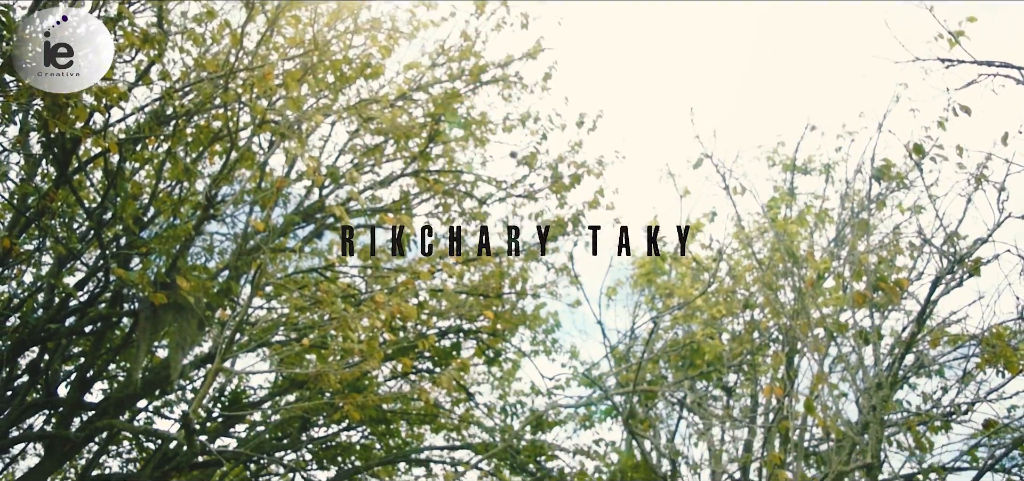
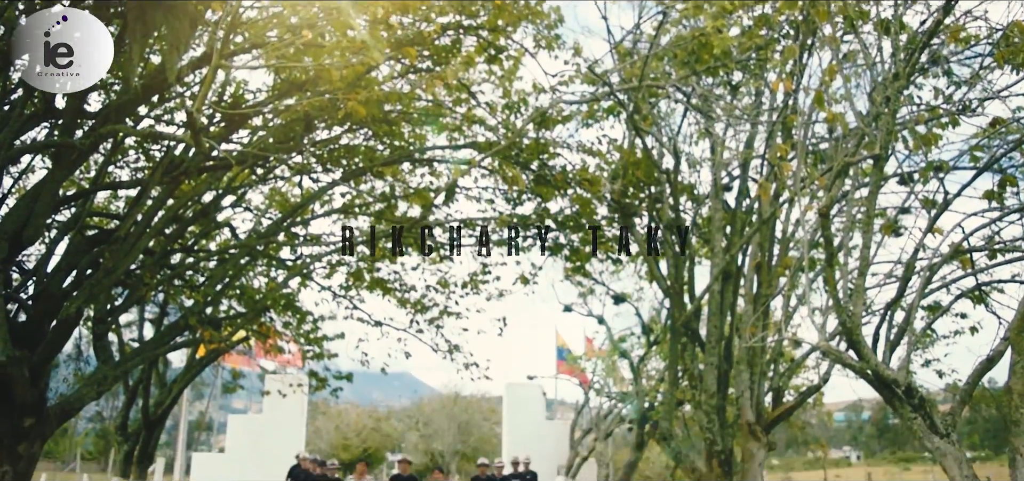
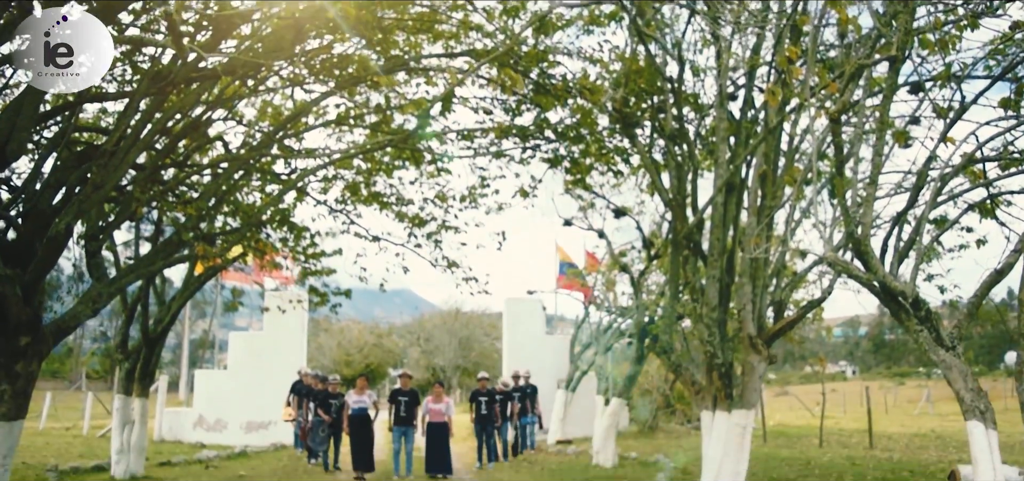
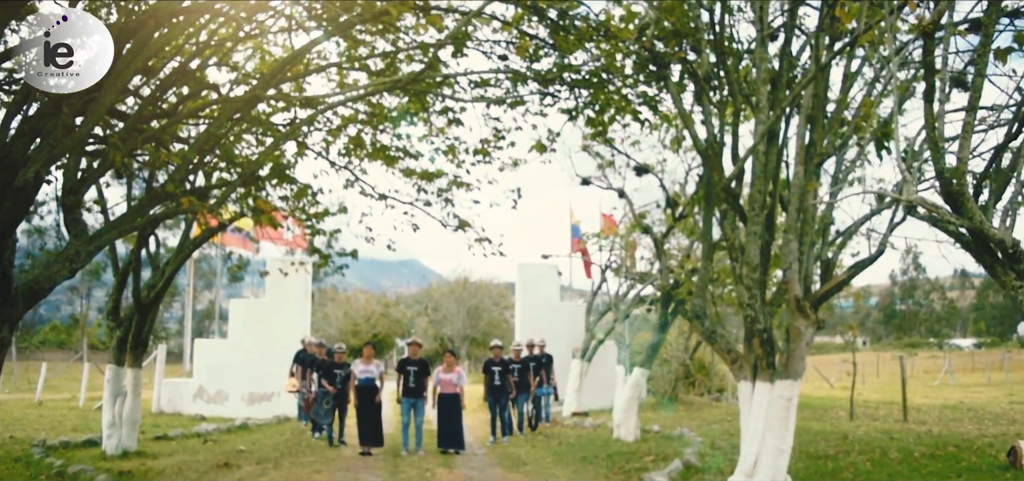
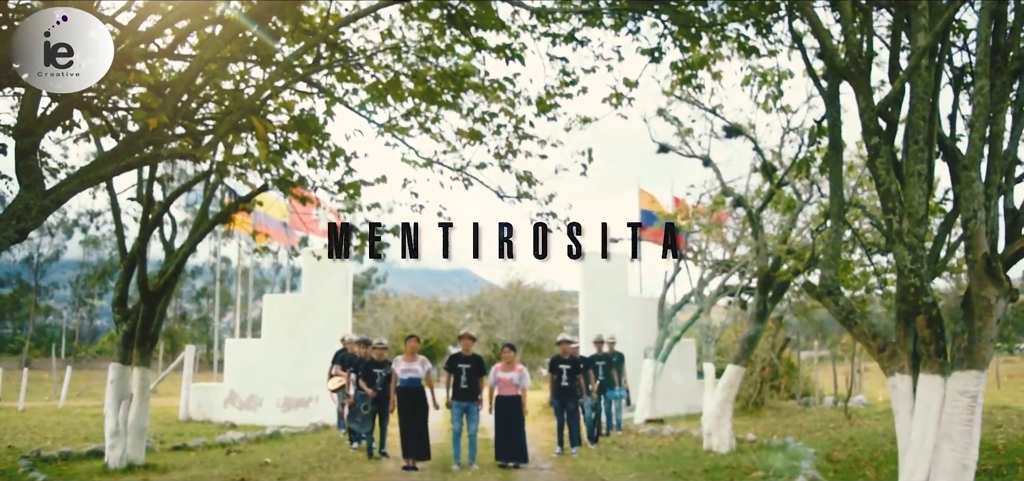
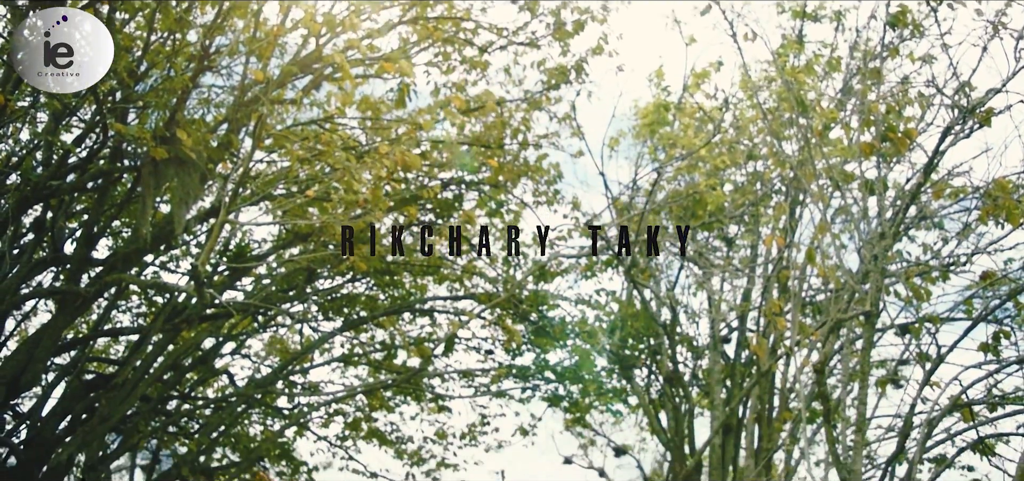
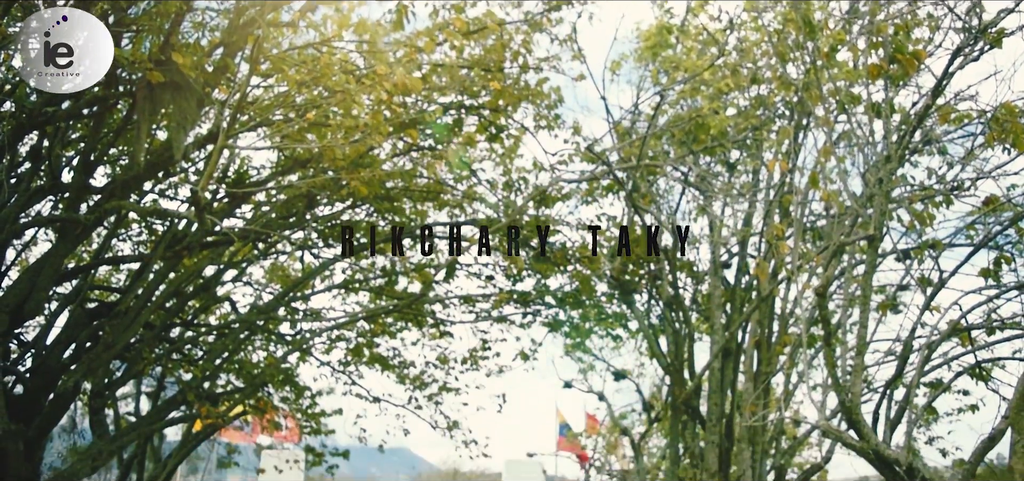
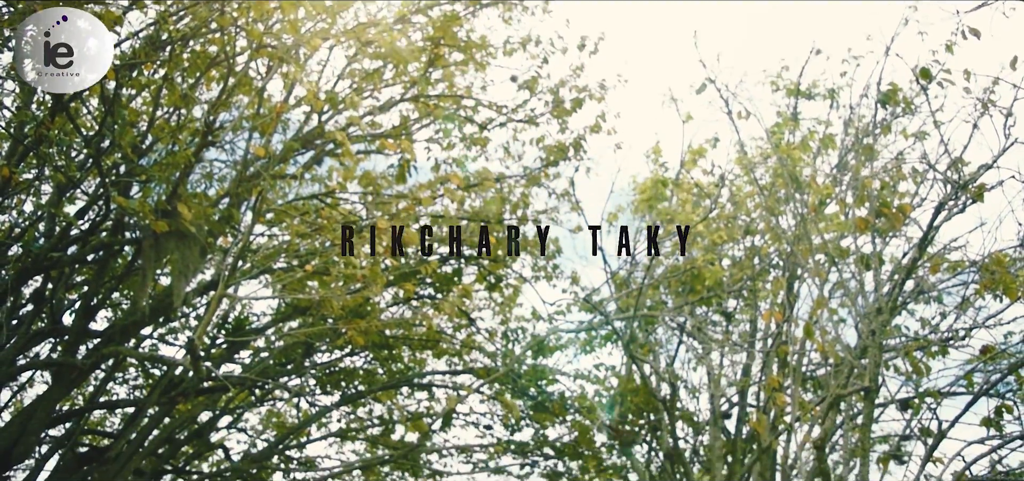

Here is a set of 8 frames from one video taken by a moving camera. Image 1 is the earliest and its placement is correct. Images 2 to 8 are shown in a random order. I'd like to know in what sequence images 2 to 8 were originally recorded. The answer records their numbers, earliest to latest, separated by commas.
8, 6, 7, 2, 3, 4, 5
